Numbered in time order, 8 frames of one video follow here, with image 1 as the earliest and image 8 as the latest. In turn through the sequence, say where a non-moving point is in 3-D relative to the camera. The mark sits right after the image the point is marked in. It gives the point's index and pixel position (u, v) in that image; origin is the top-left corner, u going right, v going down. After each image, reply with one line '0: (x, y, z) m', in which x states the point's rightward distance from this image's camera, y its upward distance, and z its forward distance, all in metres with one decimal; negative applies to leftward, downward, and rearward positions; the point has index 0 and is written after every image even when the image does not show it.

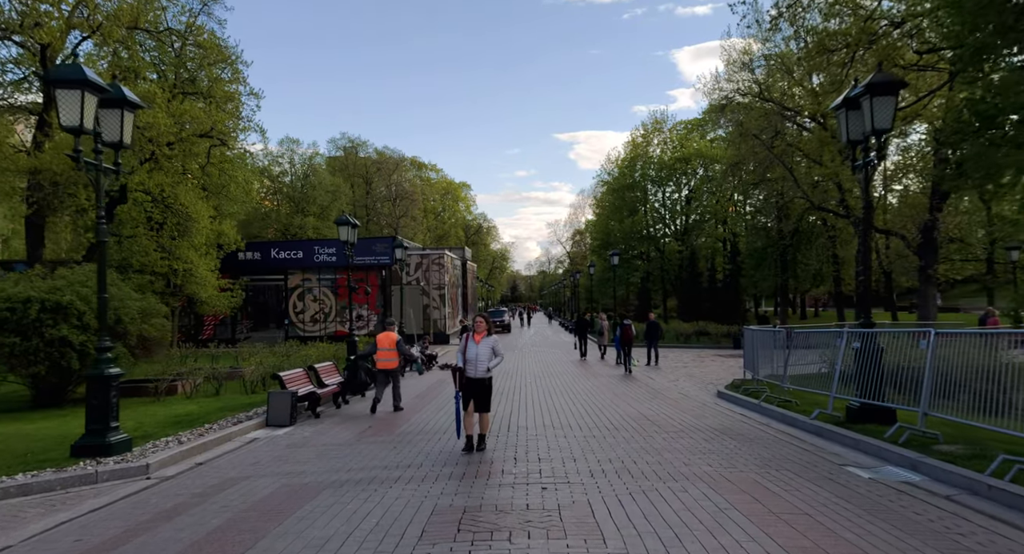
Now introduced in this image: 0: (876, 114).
0: (+4.8, +2.2, +8.7) m
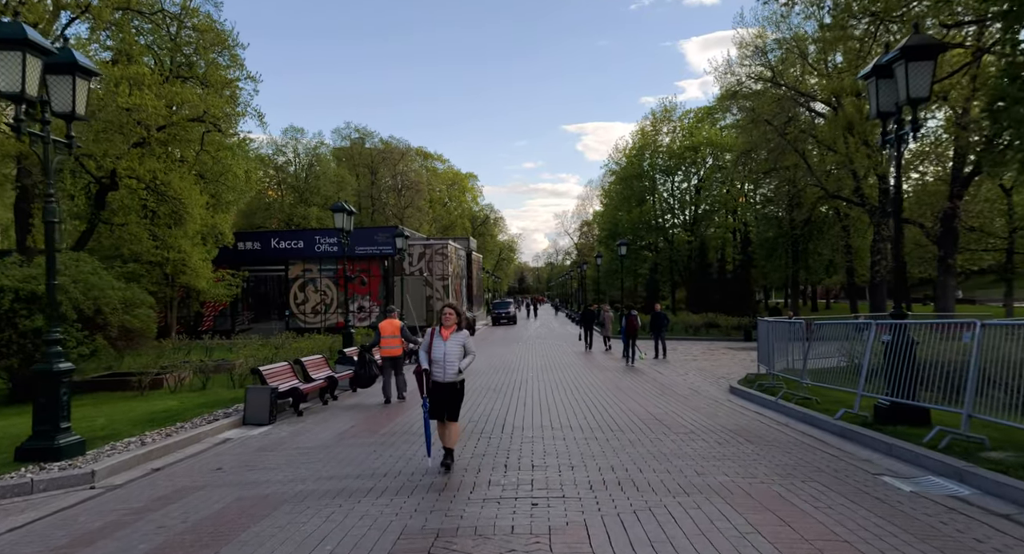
0: (+4.8, +2.3, +7.8) m
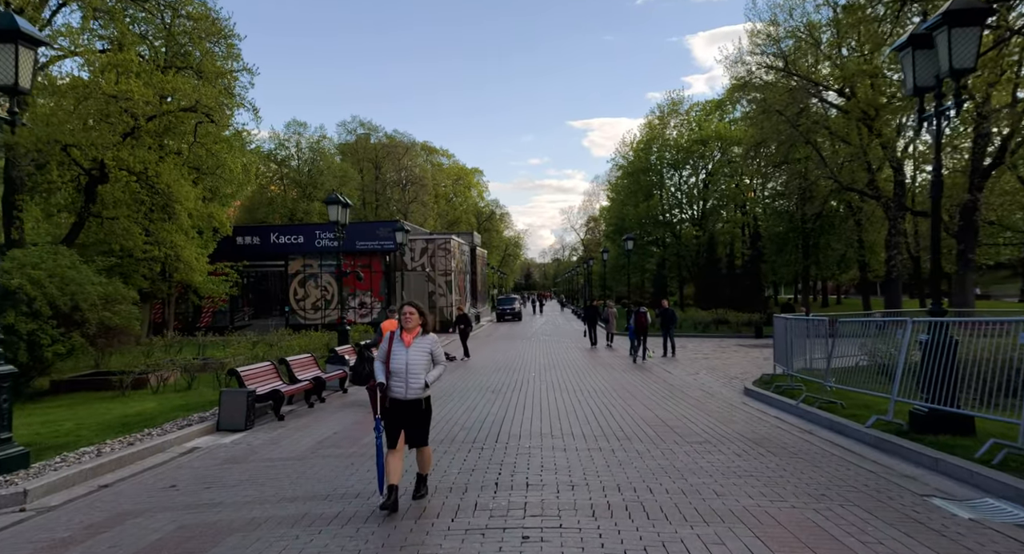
0: (+4.7, +2.4, +7.0) m
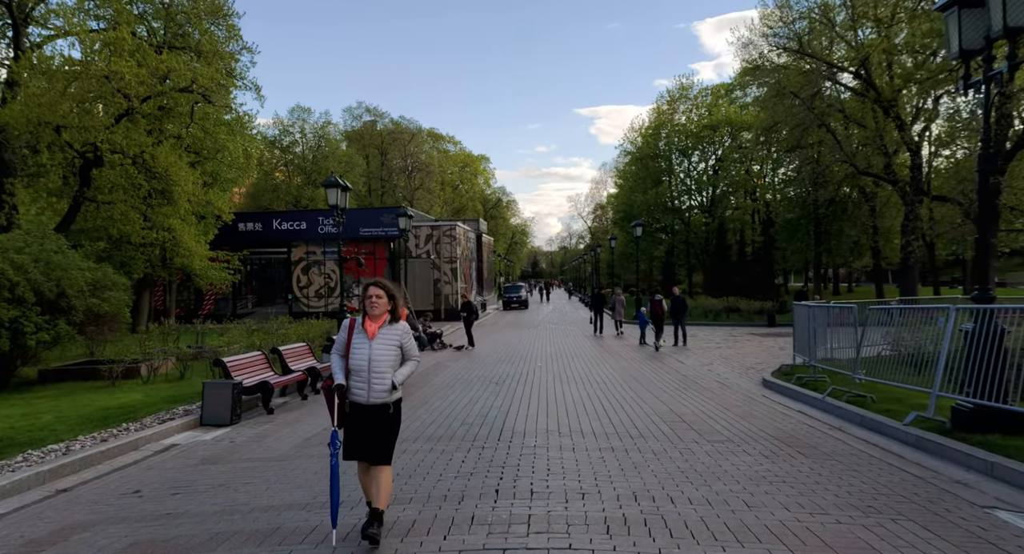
0: (+4.8, +2.6, +6.3) m
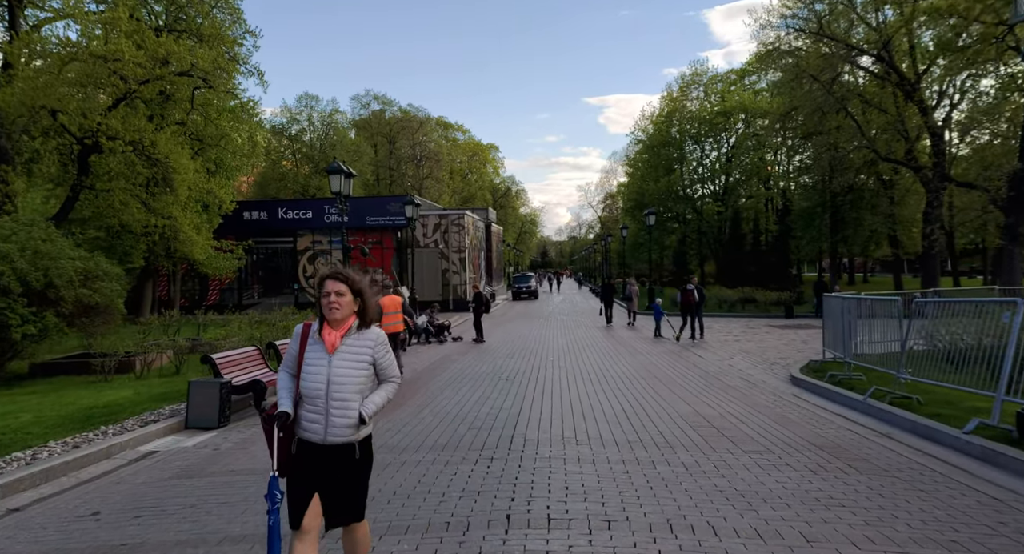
0: (+4.9, +2.7, +5.5) m
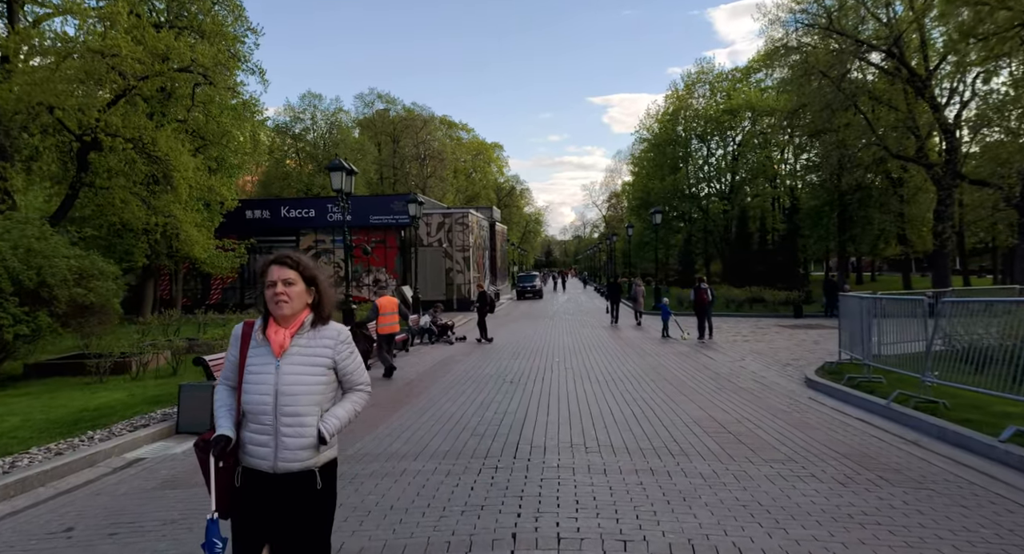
0: (+4.9, +2.7, +5.1) m
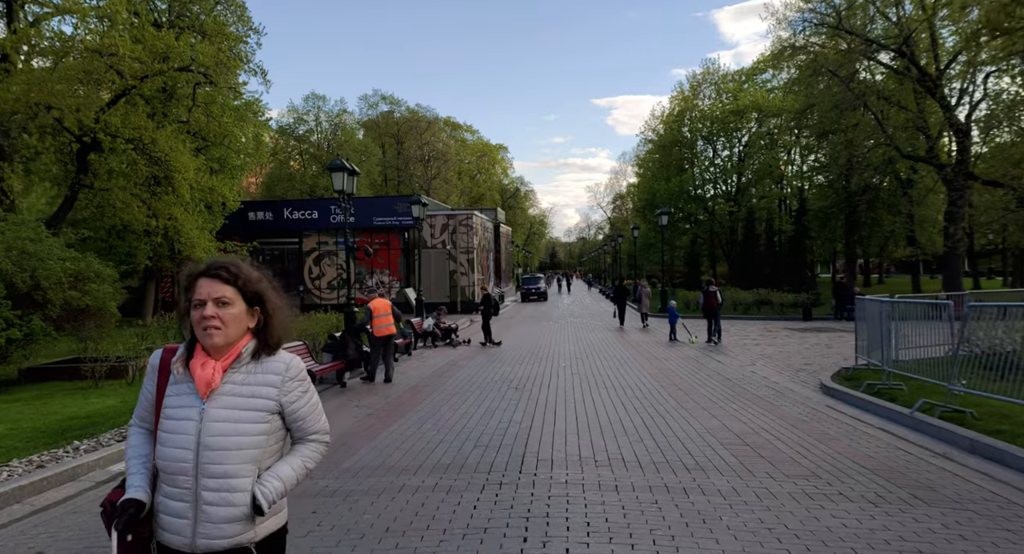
0: (+5.0, +2.7, +4.8) m
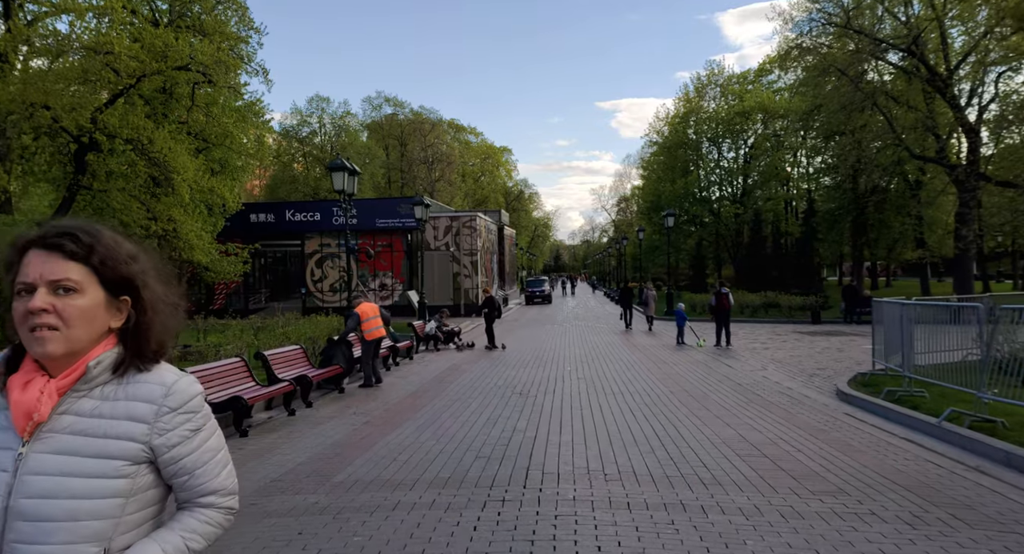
0: (+5.0, +2.6, +4.4) m
